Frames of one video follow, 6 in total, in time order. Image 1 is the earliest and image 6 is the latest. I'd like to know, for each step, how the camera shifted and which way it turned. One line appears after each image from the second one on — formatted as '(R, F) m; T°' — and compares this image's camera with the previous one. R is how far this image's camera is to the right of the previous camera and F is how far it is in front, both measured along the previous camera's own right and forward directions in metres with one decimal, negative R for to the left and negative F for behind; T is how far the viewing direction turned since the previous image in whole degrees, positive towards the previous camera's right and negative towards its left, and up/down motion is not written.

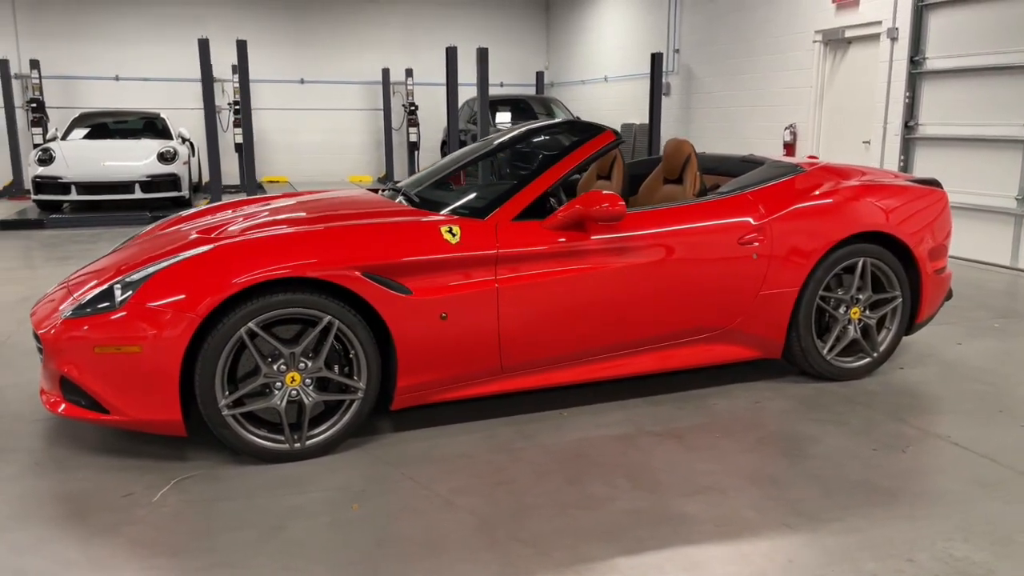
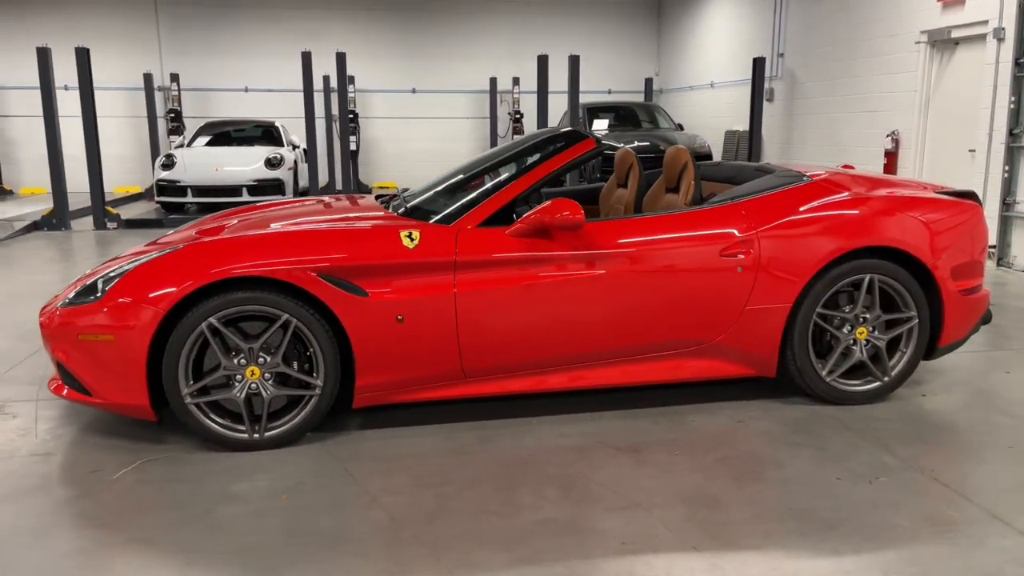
(+0.6, 0.0) m; -10°
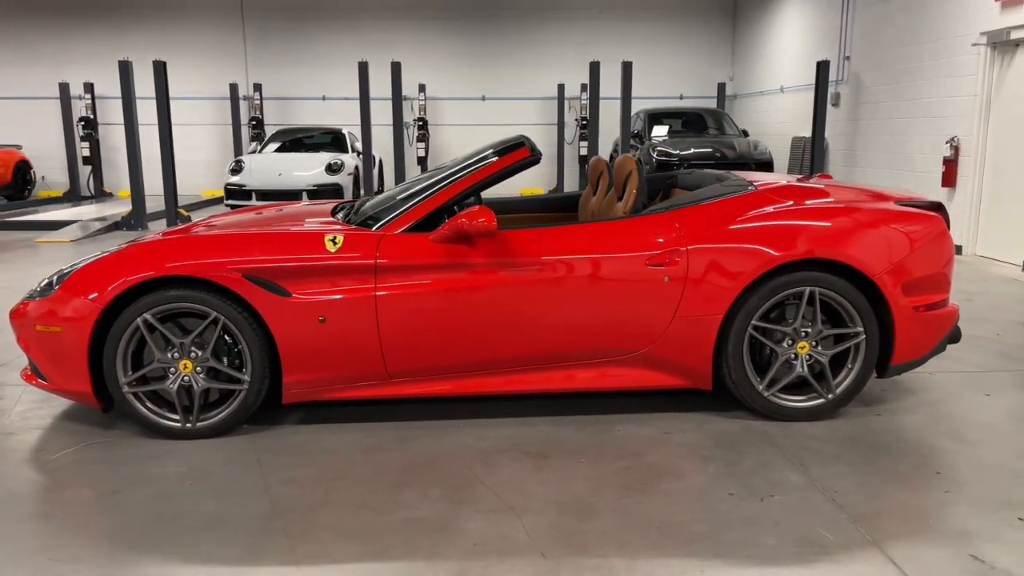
(+0.6, 0.0) m; -7°
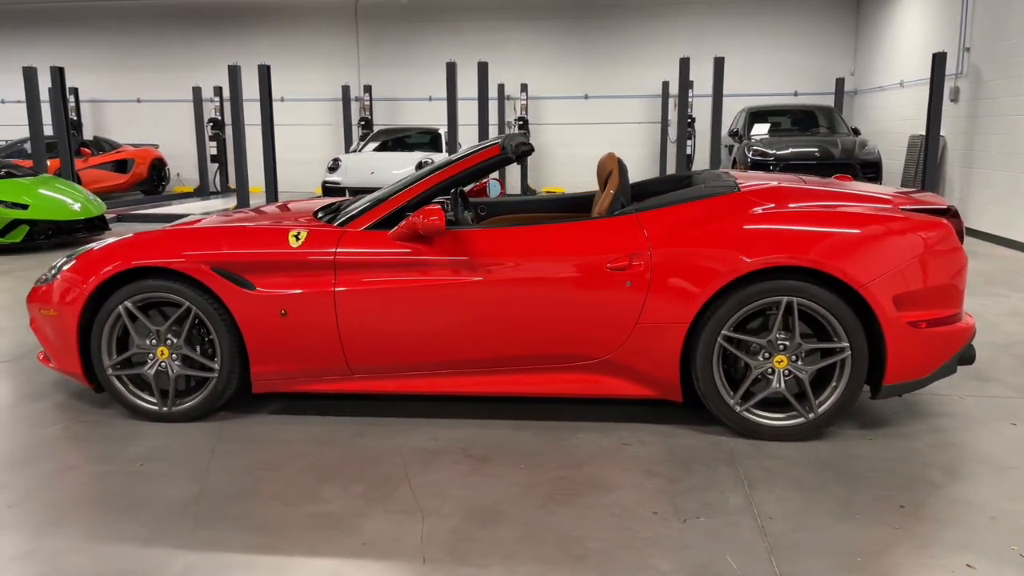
(+0.6, +0.1) m; -9°
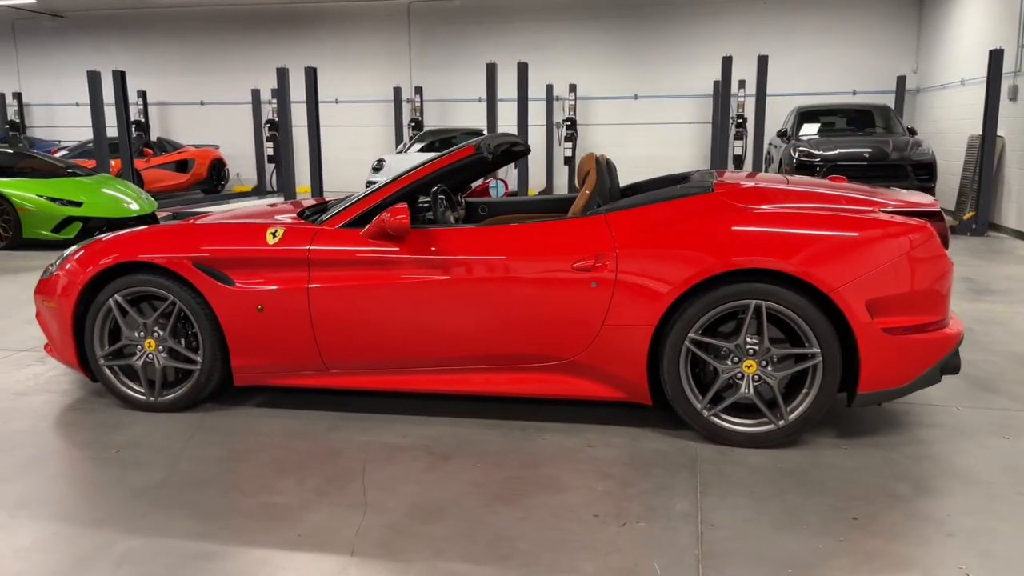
(+0.4, 0.0) m; -5°
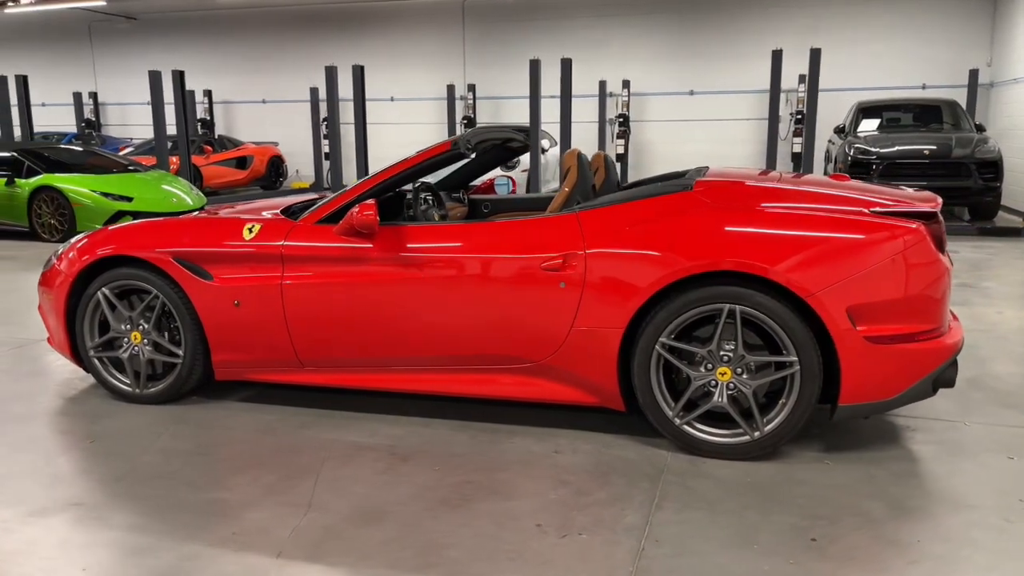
(+0.3, +0.1) m; -5°
